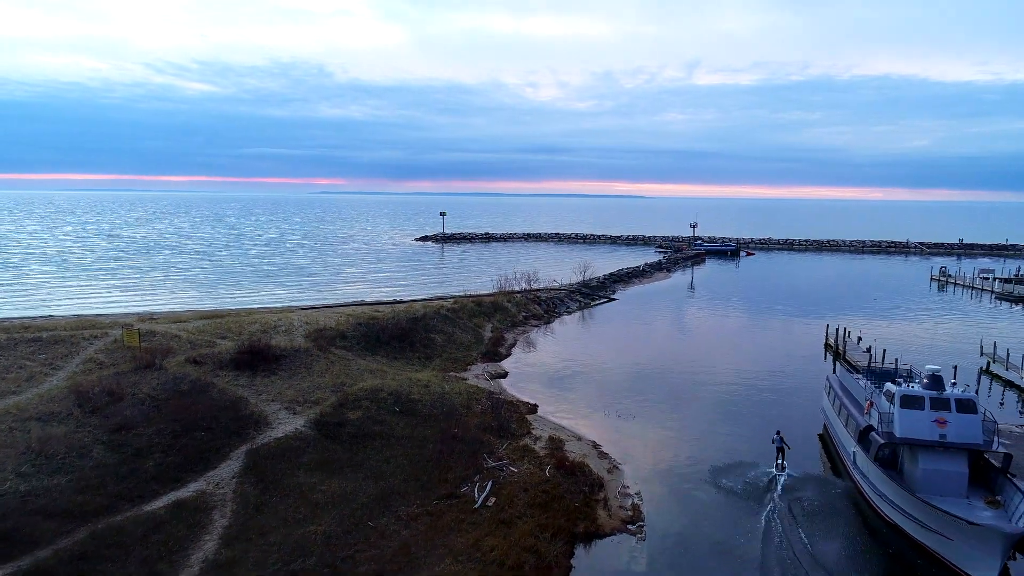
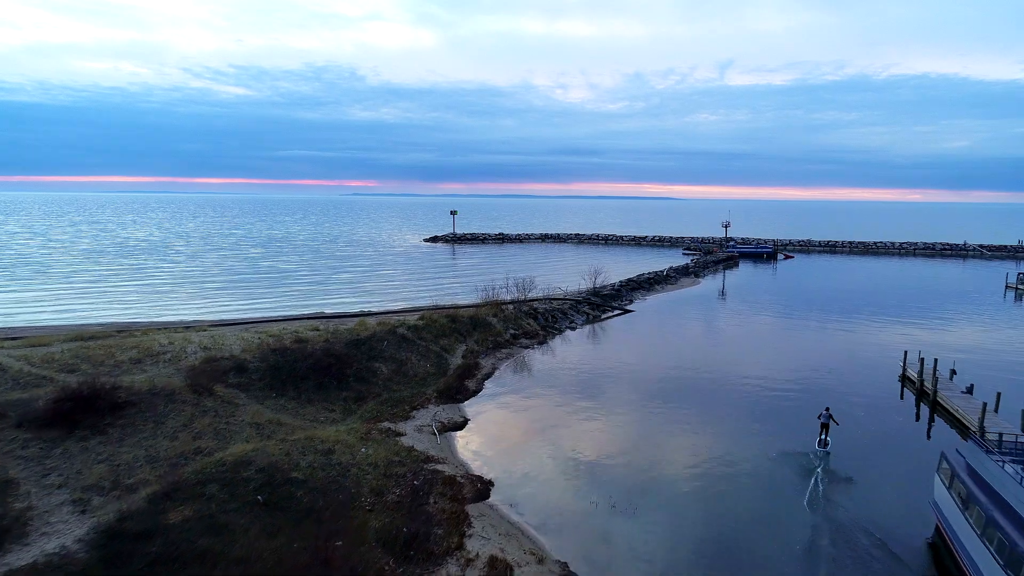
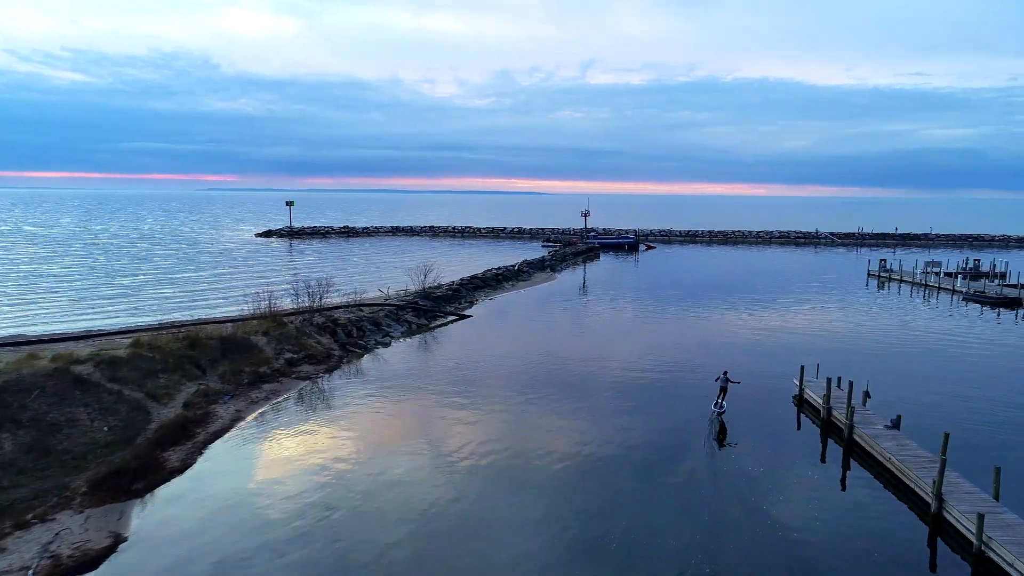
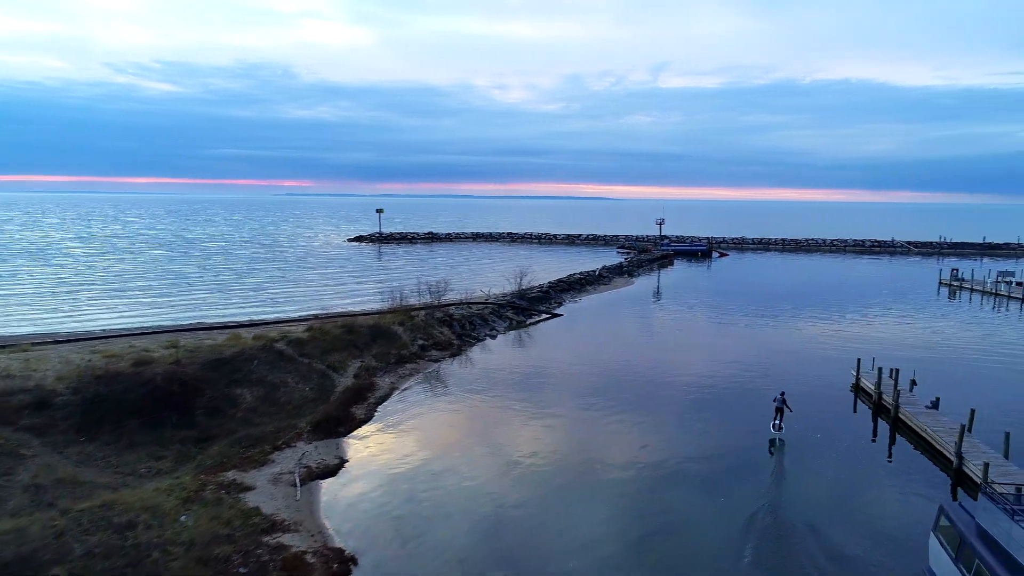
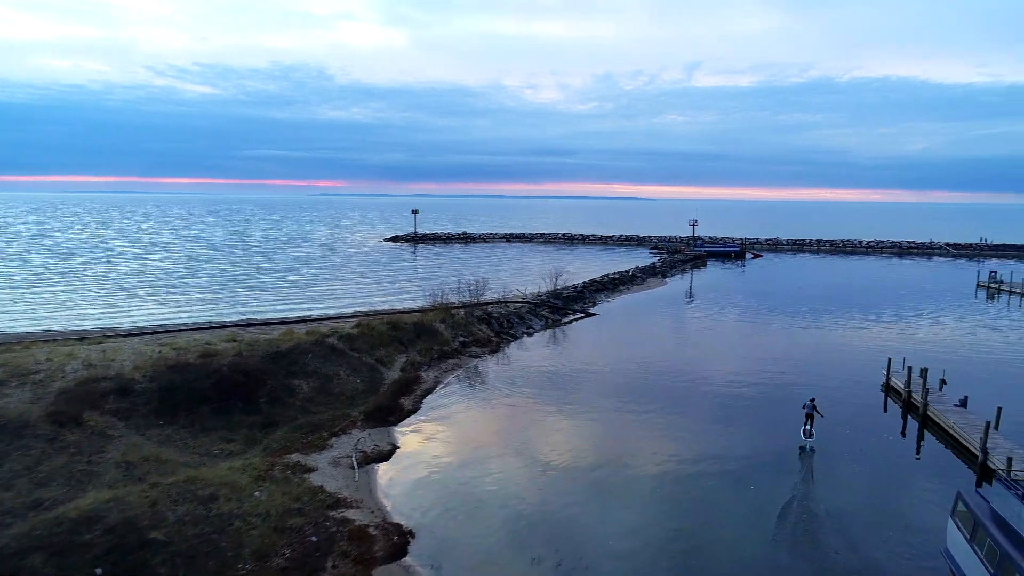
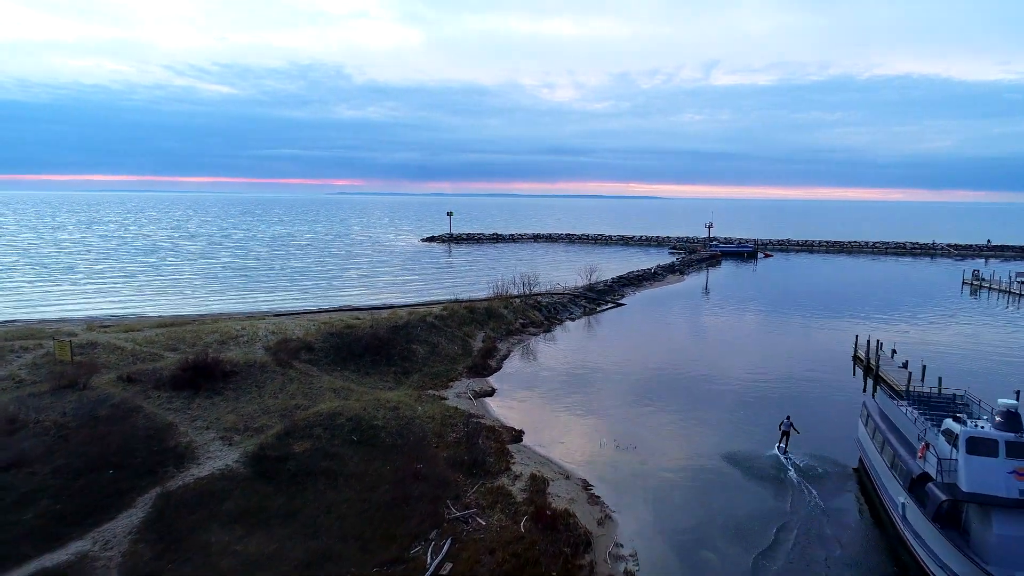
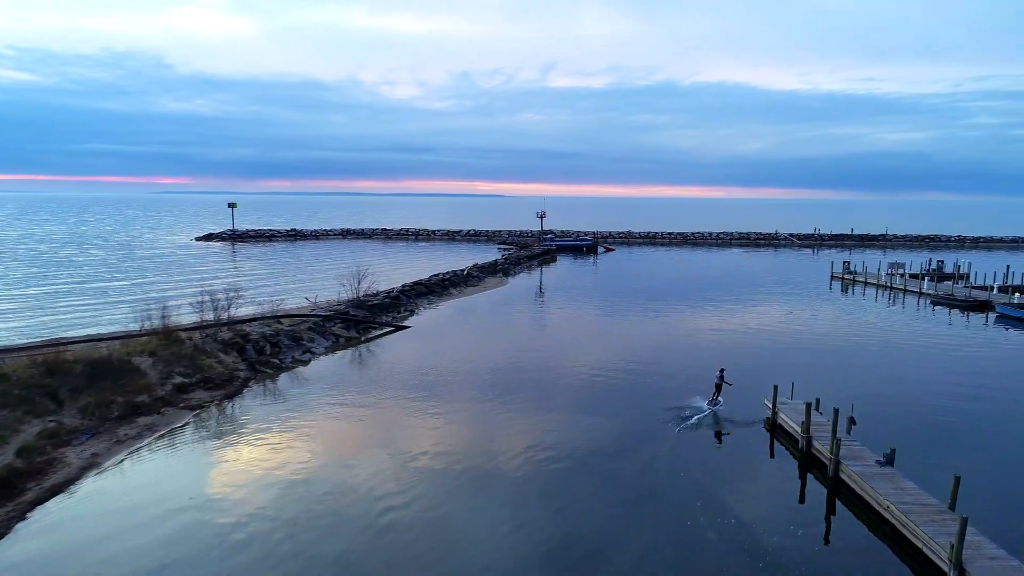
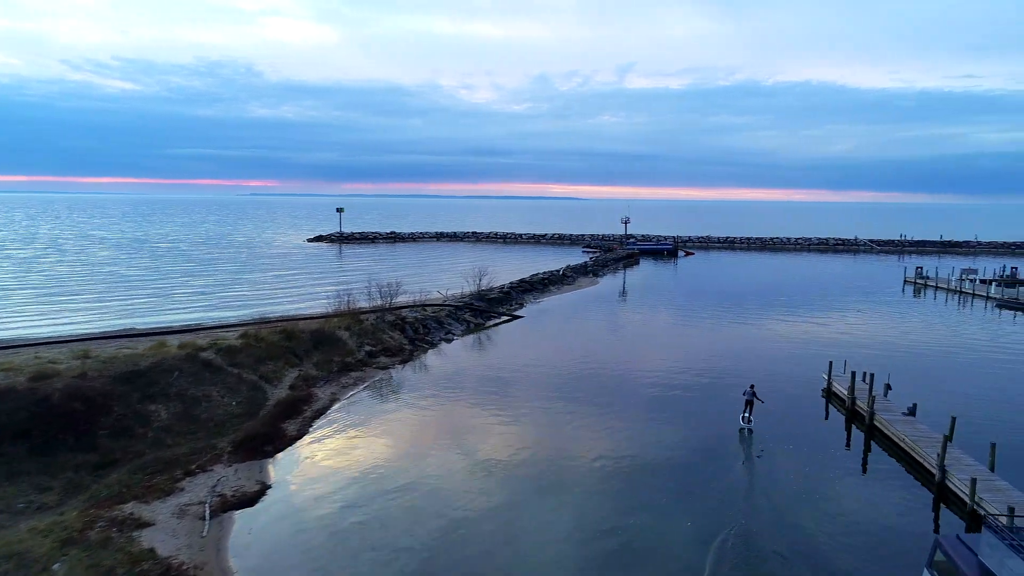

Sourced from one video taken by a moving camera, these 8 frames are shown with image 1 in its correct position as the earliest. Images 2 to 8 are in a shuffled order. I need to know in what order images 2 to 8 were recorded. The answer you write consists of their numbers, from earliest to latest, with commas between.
6, 2, 5, 4, 8, 3, 7
